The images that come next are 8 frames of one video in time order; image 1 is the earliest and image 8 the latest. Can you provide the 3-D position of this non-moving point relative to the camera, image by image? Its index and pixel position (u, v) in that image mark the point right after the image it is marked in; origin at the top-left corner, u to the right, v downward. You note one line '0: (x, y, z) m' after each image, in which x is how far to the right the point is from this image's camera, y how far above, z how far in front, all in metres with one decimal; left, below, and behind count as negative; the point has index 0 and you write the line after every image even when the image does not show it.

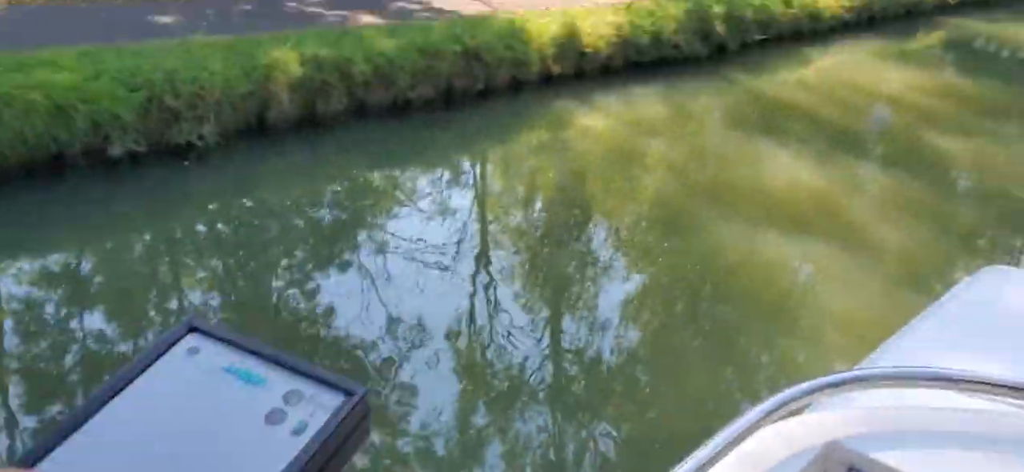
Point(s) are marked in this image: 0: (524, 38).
0: (+0.1, +2.2, +9.3) m
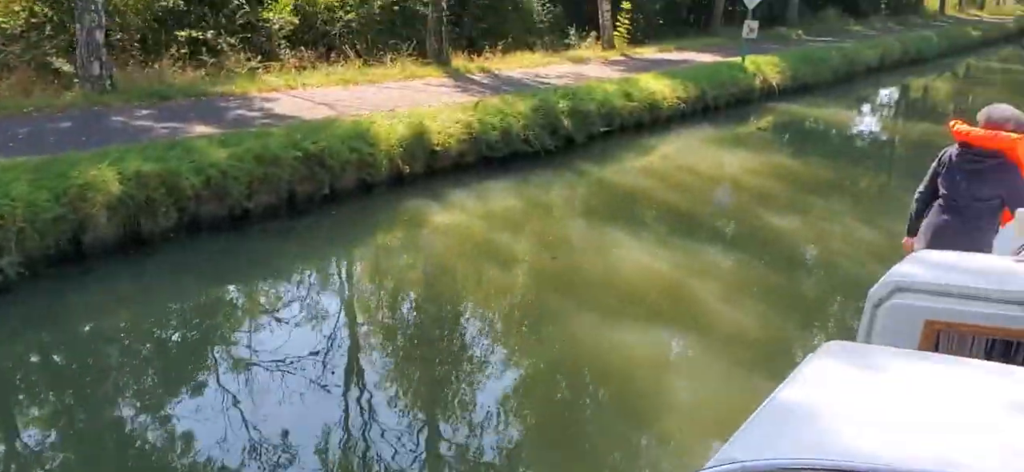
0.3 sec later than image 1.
0: (-1.6, +1.1, +9.1) m
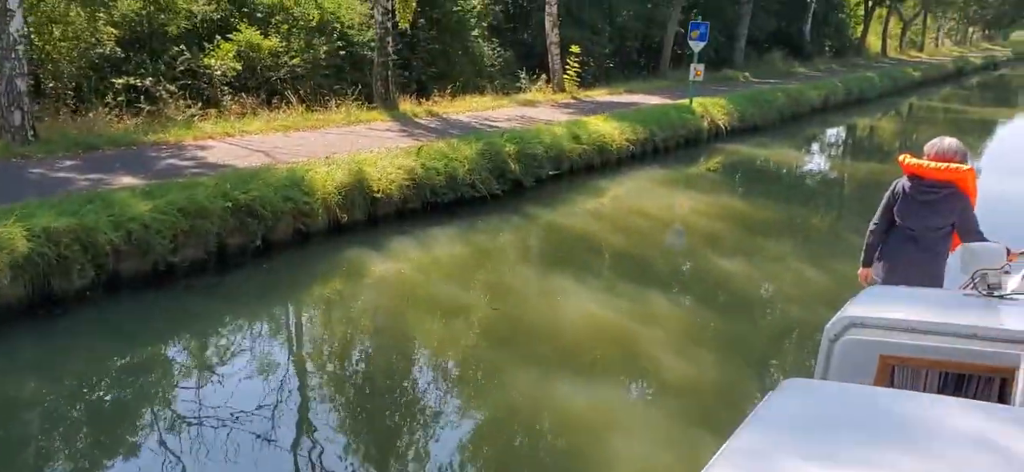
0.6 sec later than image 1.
0: (-2.2, +0.5, +8.8) m
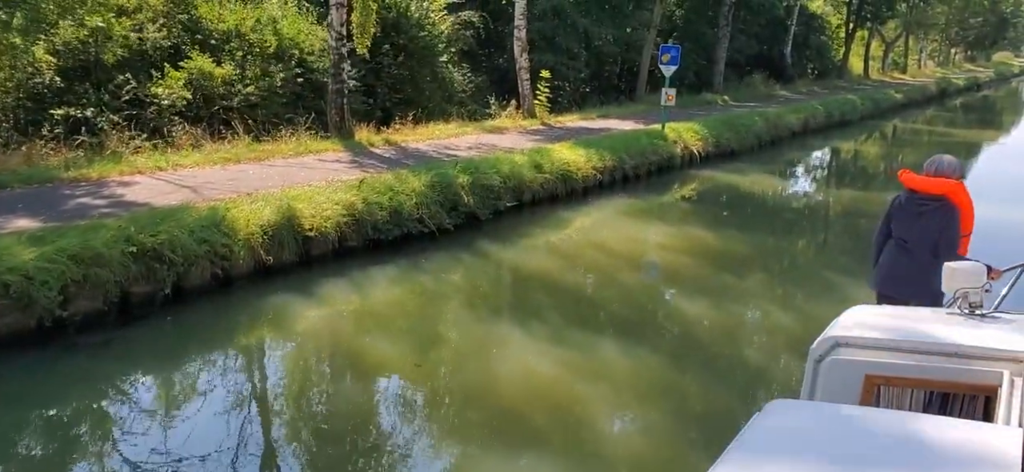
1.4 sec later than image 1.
0: (-2.8, +0.1, +8.0) m
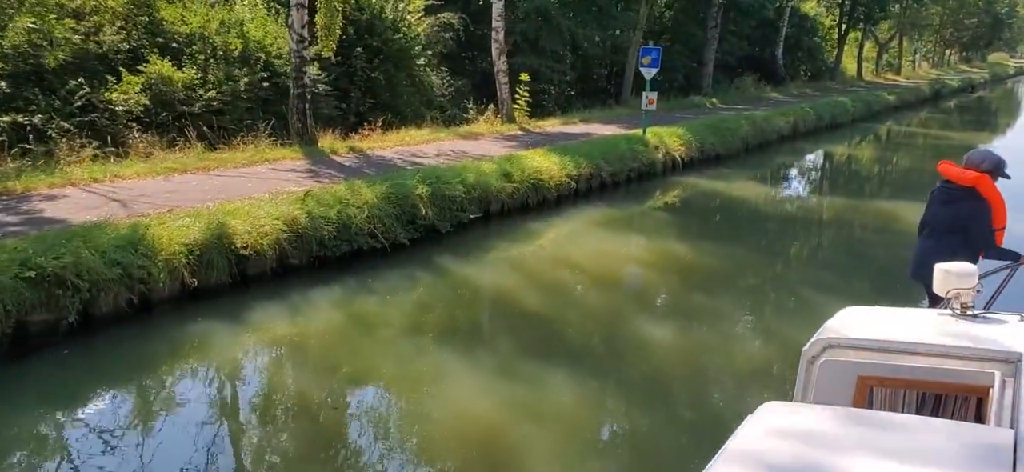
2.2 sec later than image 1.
0: (-3.2, -0.1, +7.3) m
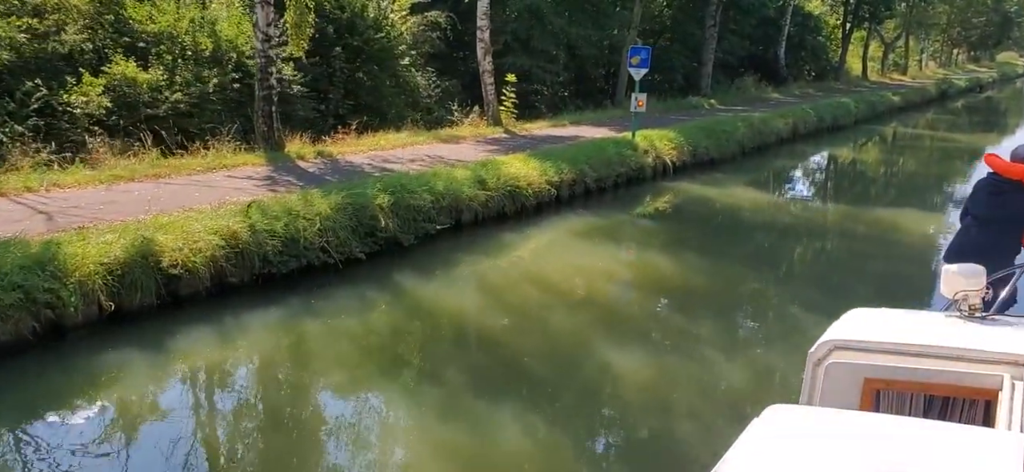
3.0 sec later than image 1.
0: (-3.7, -0.3, +6.6) m
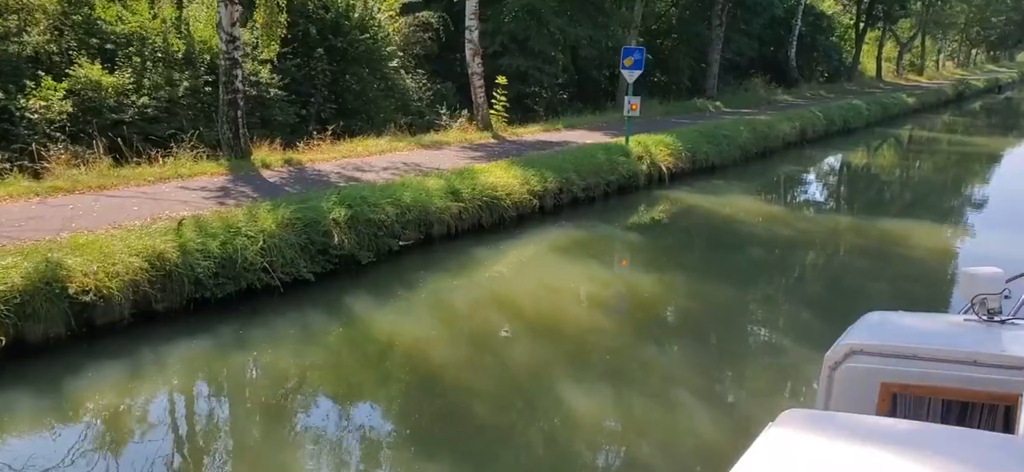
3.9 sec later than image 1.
0: (-4.1, -0.5, +5.8) m
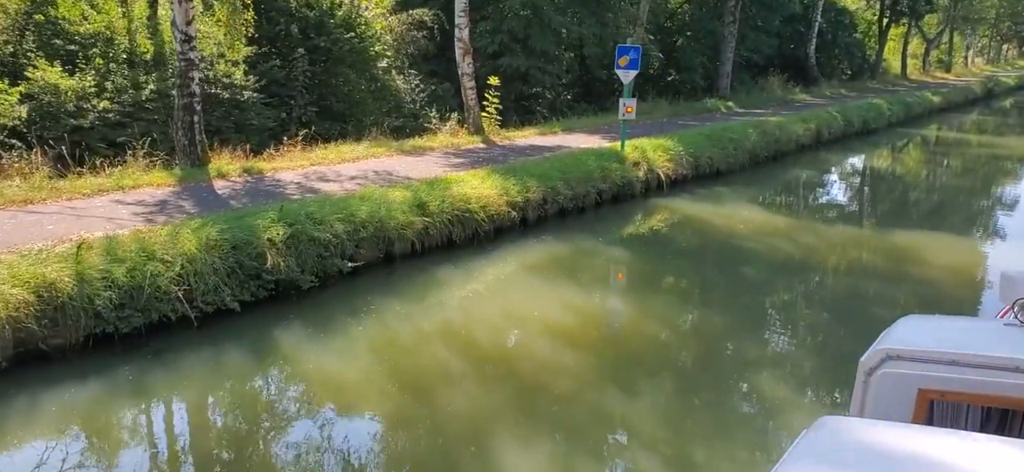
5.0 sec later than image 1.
0: (-4.6, -0.7, +4.9) m
